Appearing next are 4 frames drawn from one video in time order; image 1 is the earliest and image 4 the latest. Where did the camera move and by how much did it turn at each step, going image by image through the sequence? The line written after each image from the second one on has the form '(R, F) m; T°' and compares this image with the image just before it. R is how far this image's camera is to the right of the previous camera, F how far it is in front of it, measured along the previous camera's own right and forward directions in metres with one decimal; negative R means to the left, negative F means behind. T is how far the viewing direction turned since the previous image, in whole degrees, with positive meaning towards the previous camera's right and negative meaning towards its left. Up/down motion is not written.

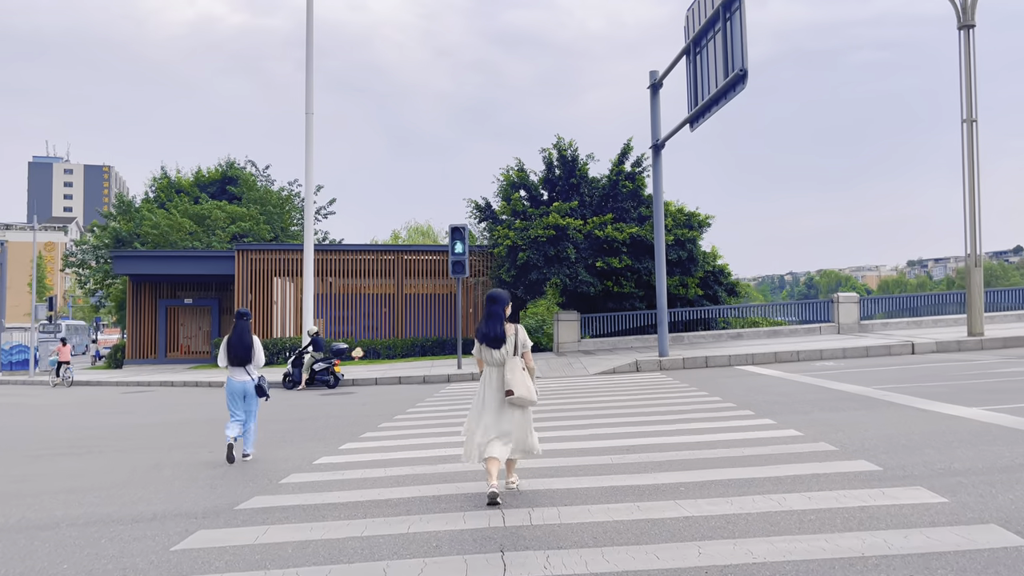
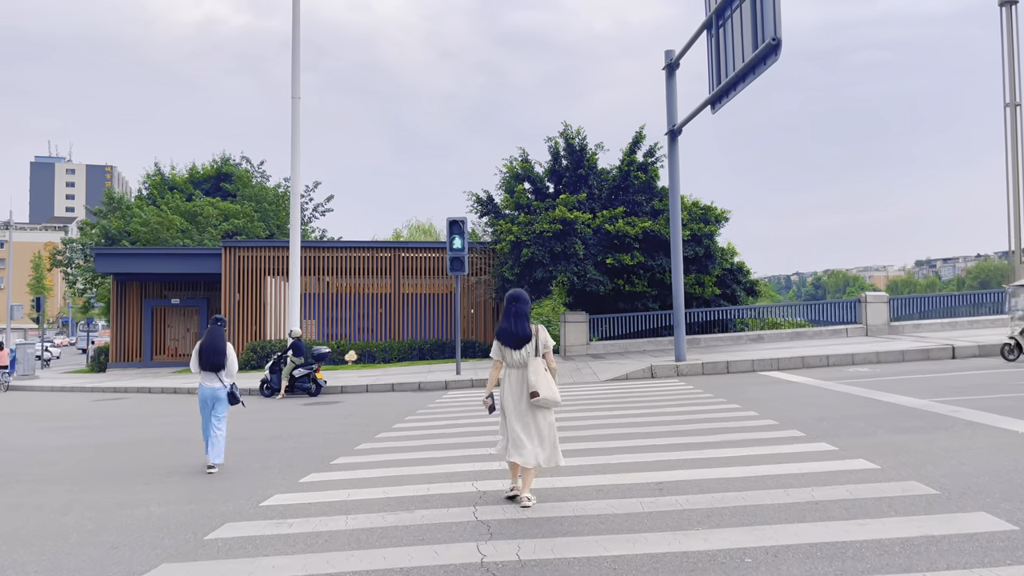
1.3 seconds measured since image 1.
(0.0, +1.4) m; 0°
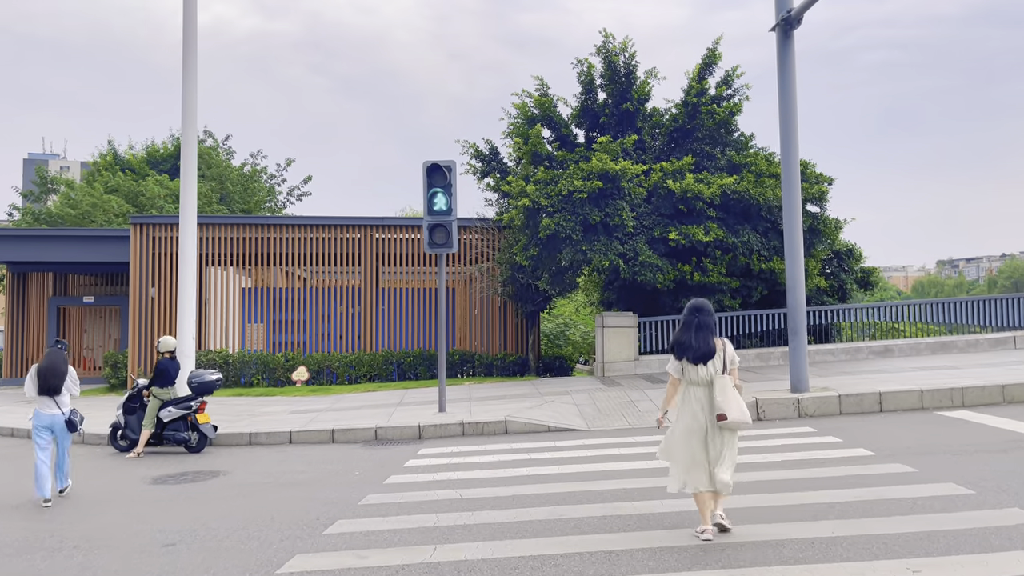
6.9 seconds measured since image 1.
(-0.1, +6.1) m; 0°
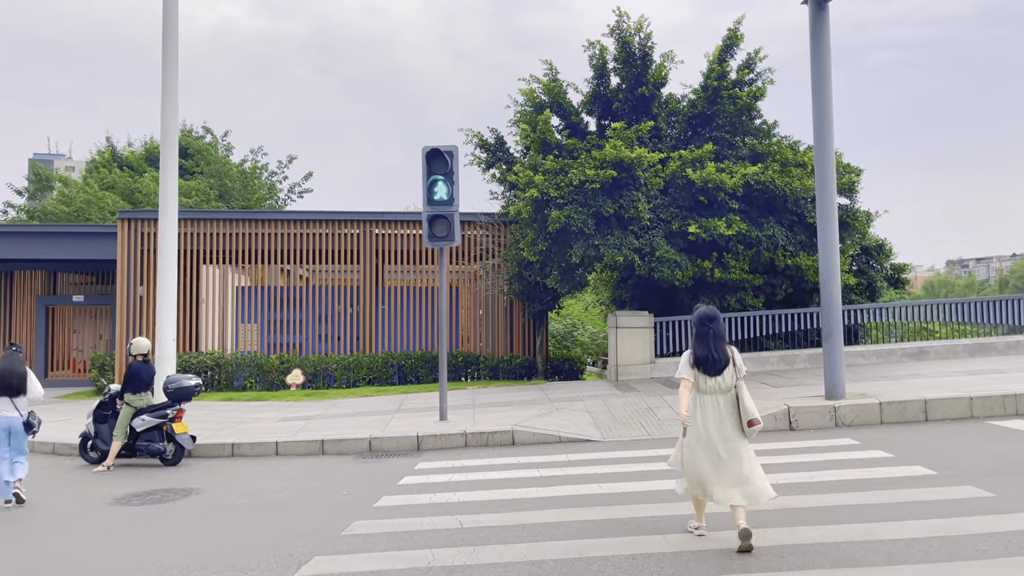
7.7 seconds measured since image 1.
(0.0, +0.9) m; 0°
